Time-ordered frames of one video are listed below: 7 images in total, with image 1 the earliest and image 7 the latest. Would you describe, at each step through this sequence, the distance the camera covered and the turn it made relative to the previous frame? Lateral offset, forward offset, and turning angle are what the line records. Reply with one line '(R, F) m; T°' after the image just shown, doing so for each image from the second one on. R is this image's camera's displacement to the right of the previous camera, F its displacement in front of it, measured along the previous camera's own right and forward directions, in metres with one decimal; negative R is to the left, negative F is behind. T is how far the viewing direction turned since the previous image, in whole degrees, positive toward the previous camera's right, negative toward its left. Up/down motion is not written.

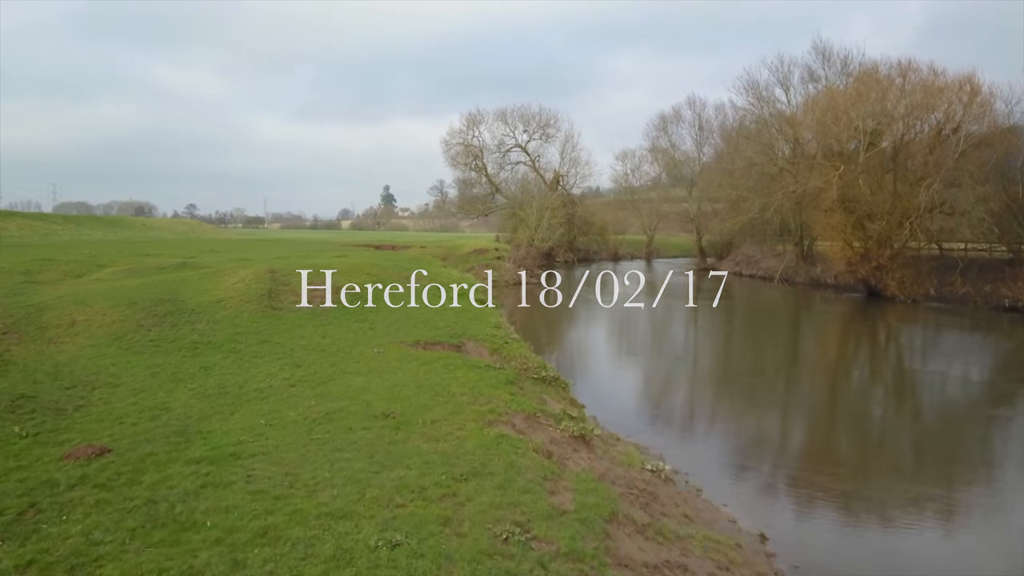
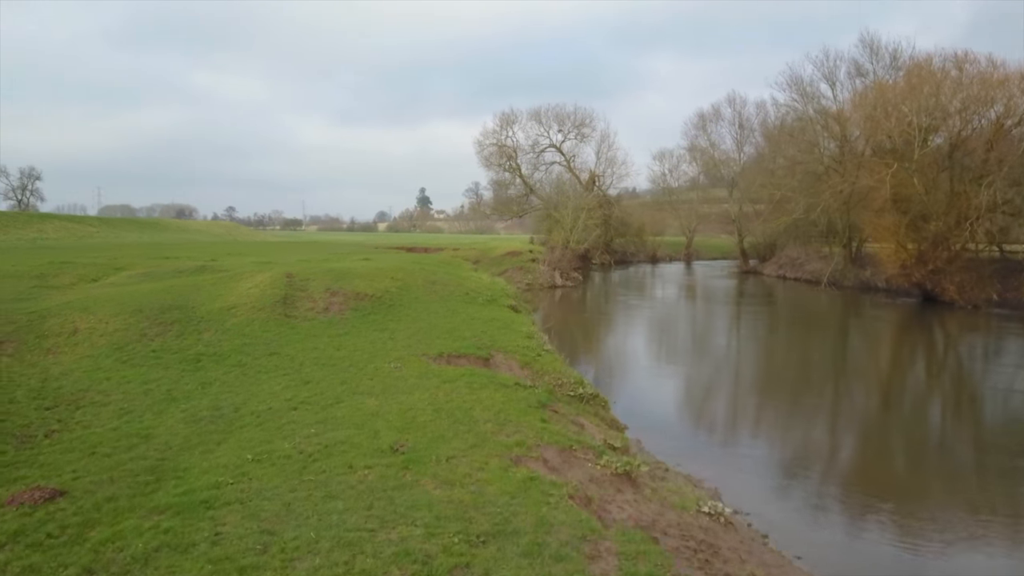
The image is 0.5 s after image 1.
(0.0, +1.3) m; -3°
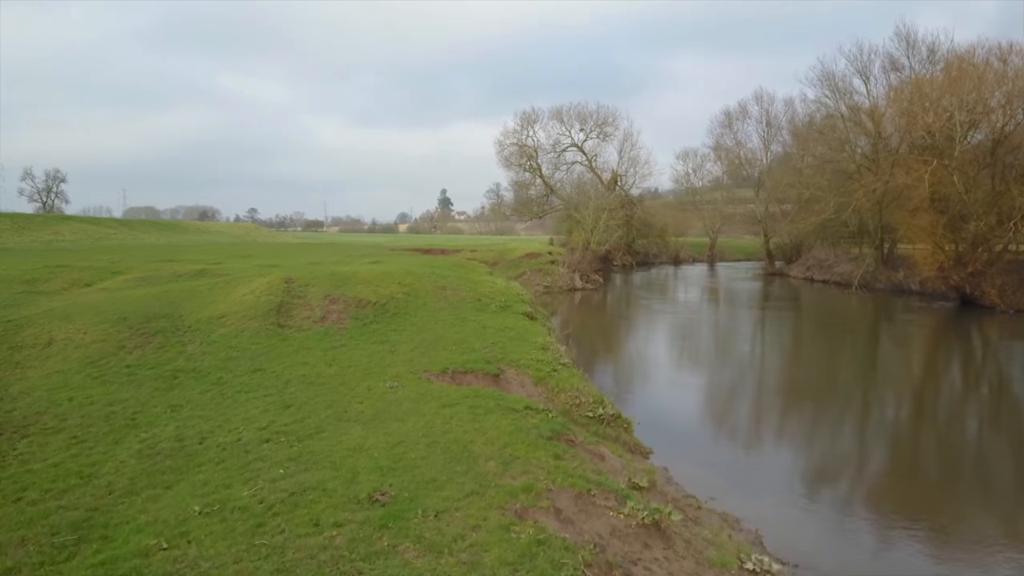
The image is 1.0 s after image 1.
(+0.1, +1.3) m; -2°
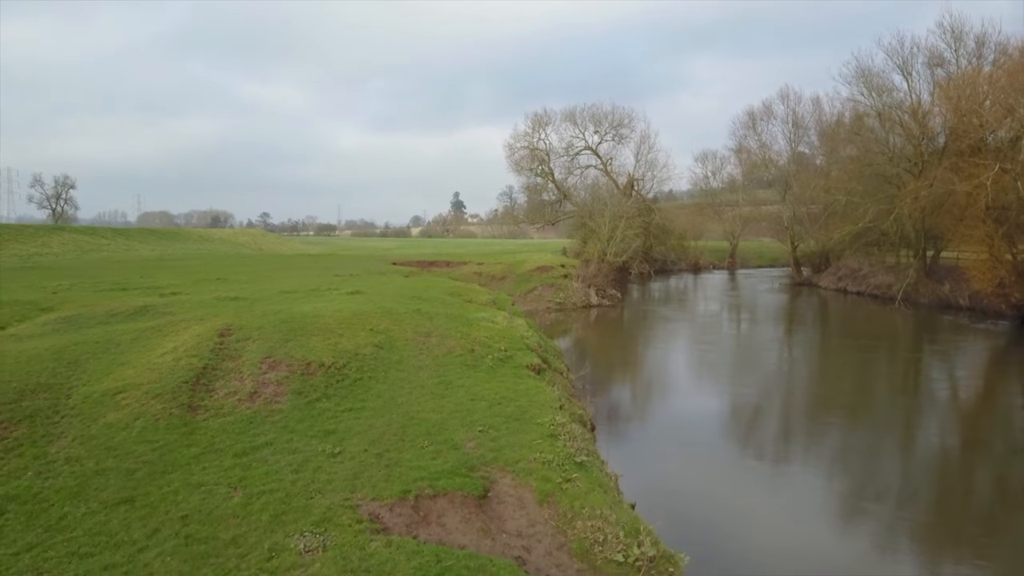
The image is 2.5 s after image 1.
(+0.3, +3.4) m; -1°
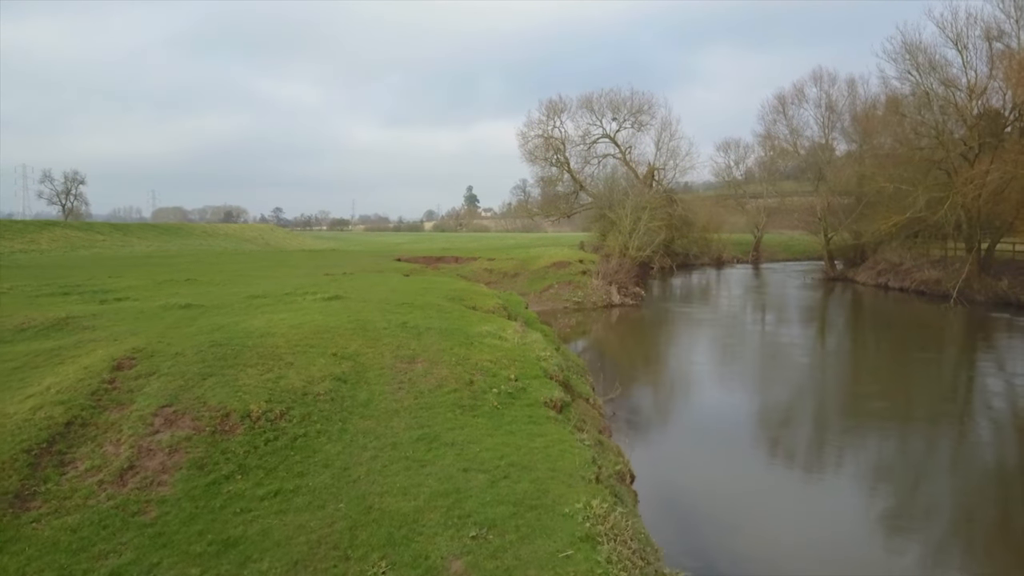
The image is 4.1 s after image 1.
(0.0, +3.4) m; -1°
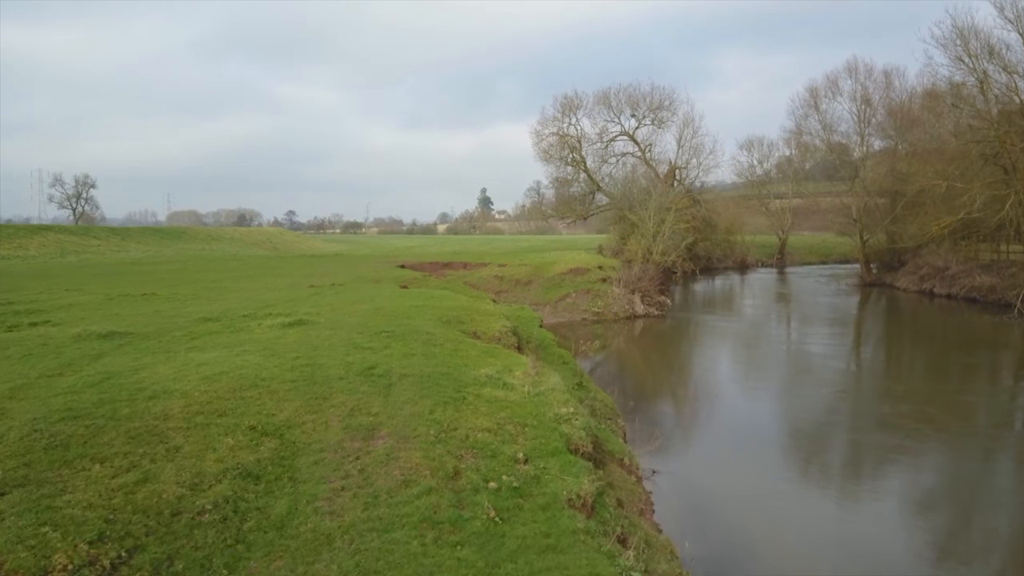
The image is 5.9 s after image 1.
(+0.1, +3.3) m; -1°
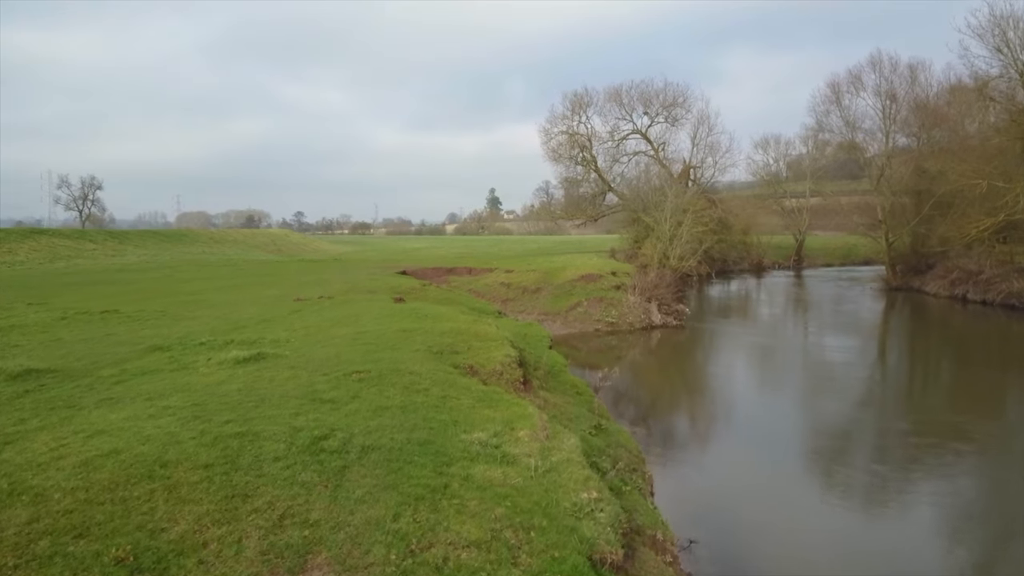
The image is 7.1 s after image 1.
(+0.1, +2.2) m; -1°
